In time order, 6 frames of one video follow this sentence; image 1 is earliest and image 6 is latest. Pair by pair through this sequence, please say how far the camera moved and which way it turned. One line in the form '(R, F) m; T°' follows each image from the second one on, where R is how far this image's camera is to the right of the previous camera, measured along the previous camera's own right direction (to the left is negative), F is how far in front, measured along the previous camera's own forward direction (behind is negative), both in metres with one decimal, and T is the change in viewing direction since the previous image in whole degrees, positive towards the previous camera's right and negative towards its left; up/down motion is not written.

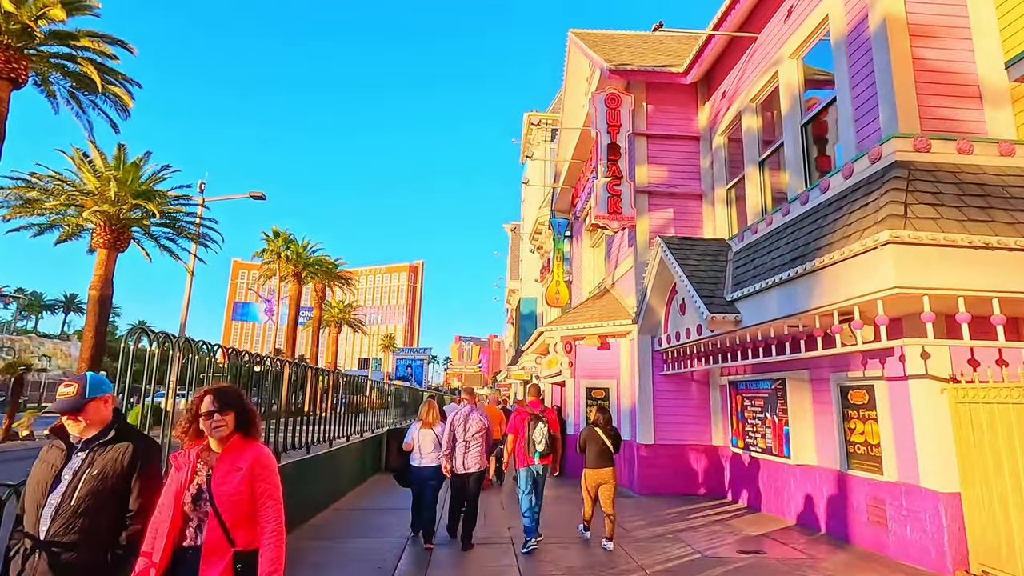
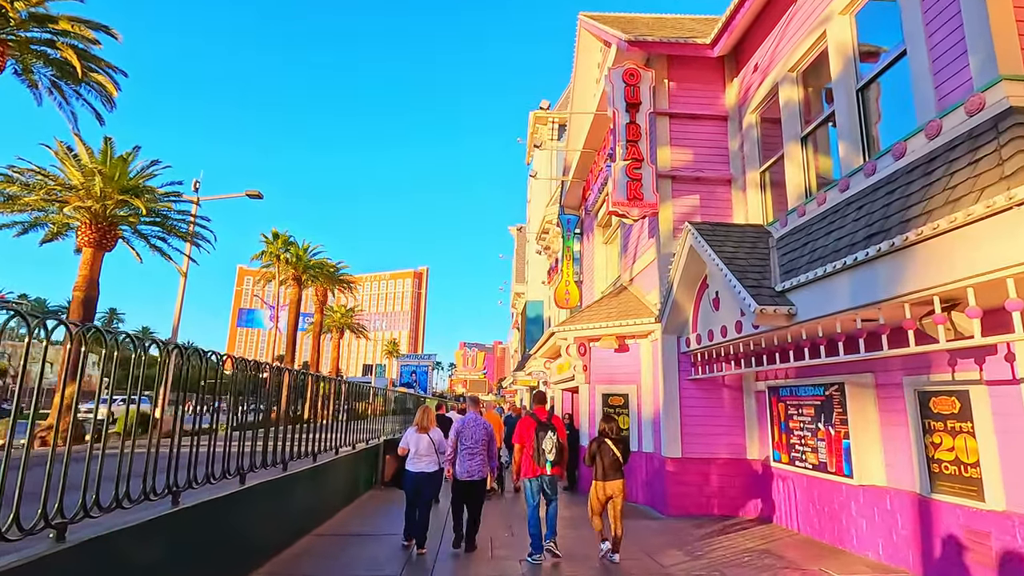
(-0.1, +1.1) m; 0°
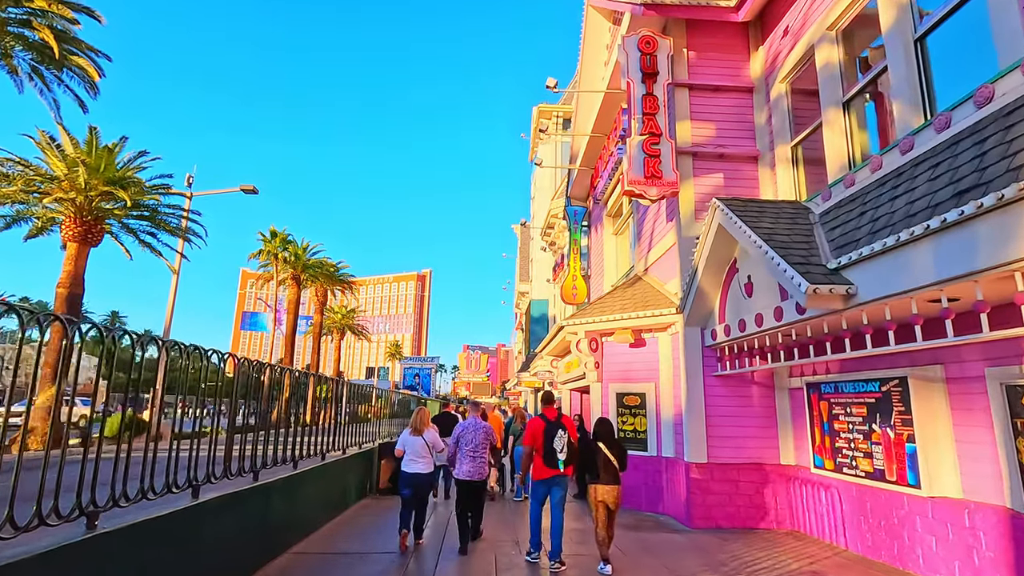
(0.0, +0.9) m; 0°
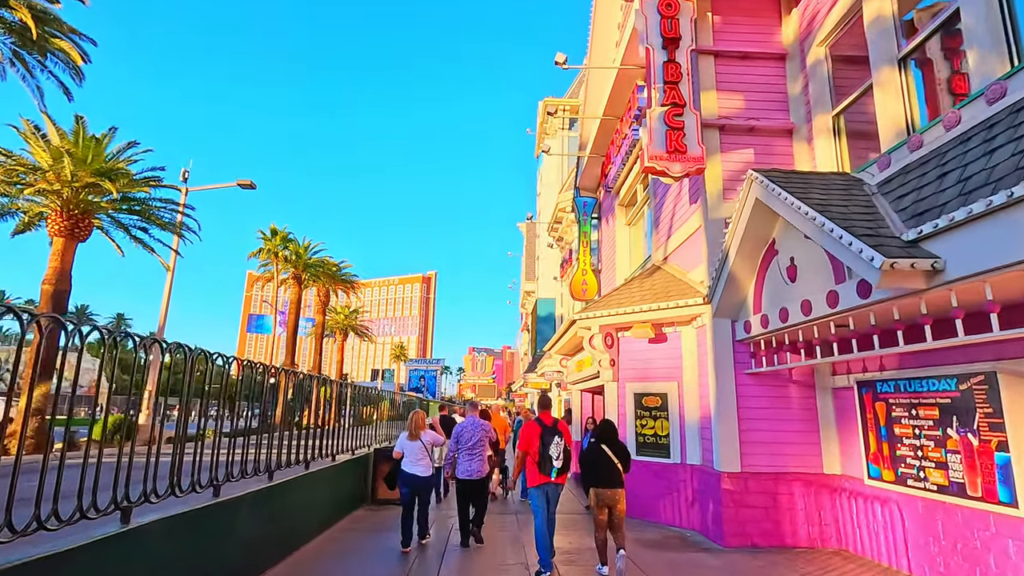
(0.0, +0.9) m; -1°
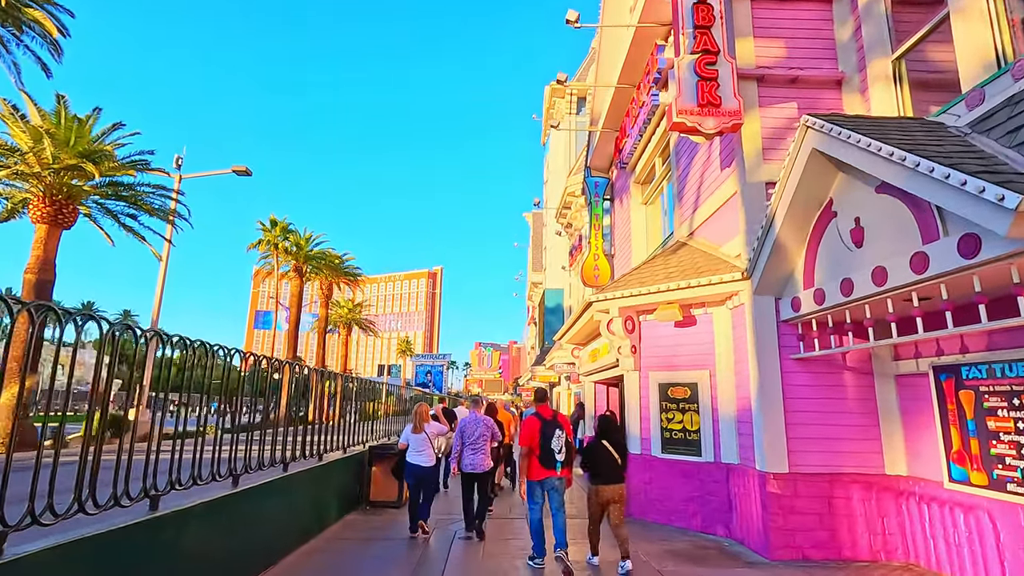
(0.0, +1.0) m; -1°
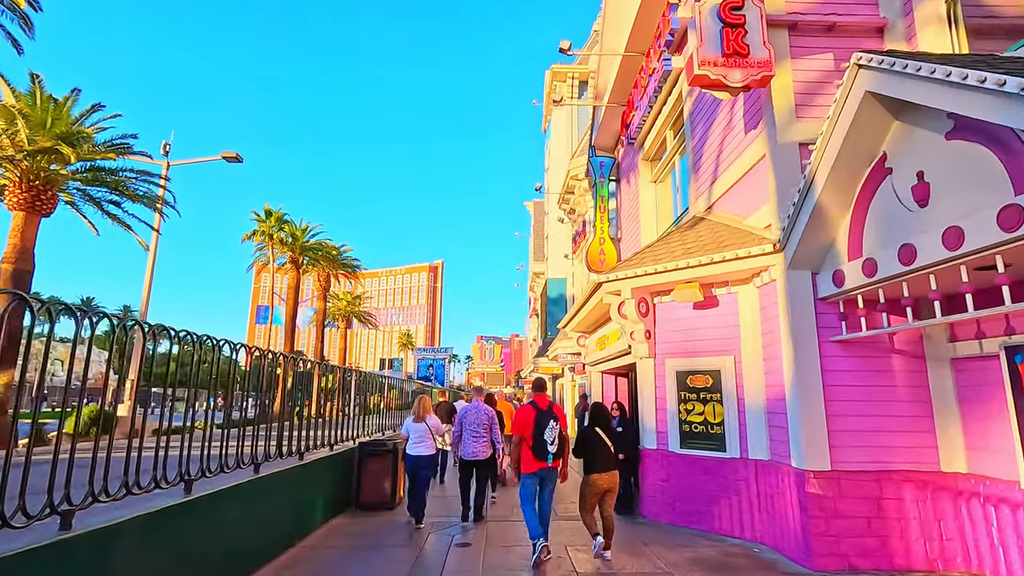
(0.0, +0.8) m; 0°
